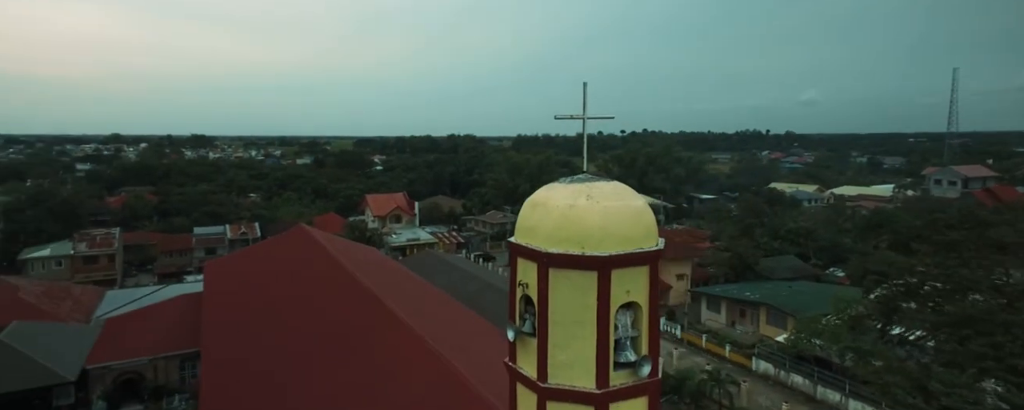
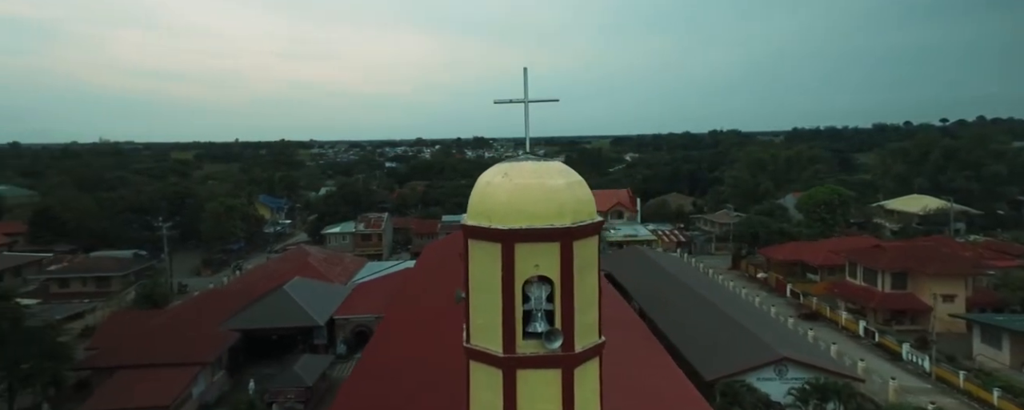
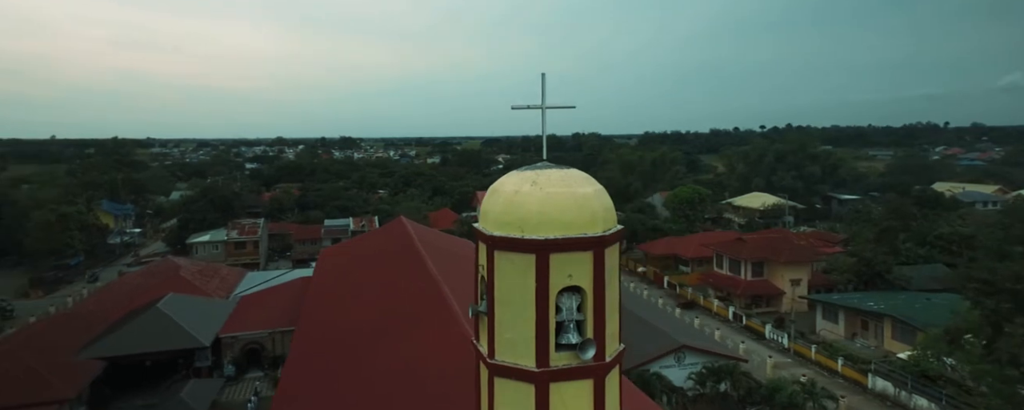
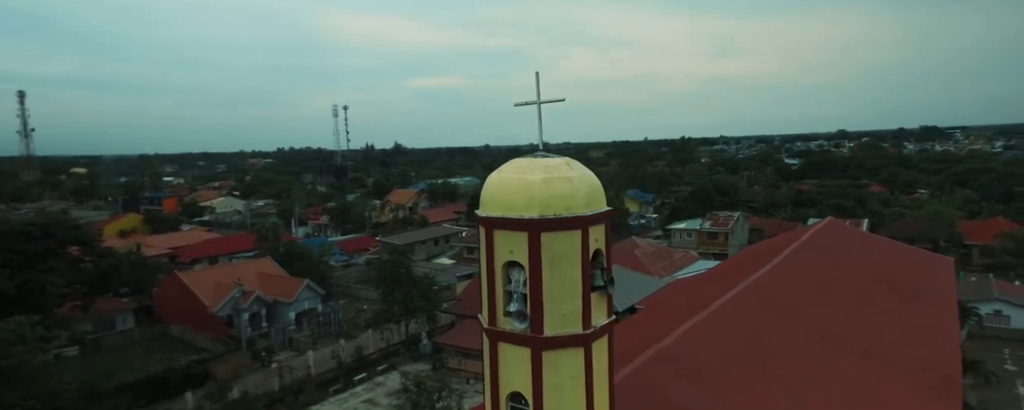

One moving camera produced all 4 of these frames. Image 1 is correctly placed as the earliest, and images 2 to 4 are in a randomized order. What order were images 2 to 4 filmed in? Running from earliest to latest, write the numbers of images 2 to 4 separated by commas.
3, 2, 4
